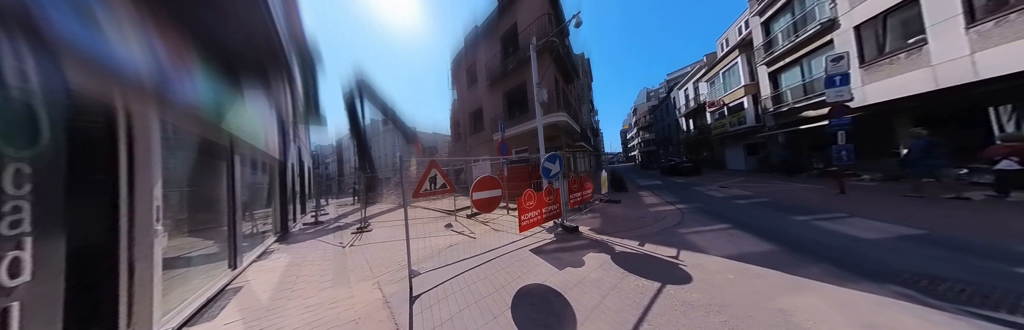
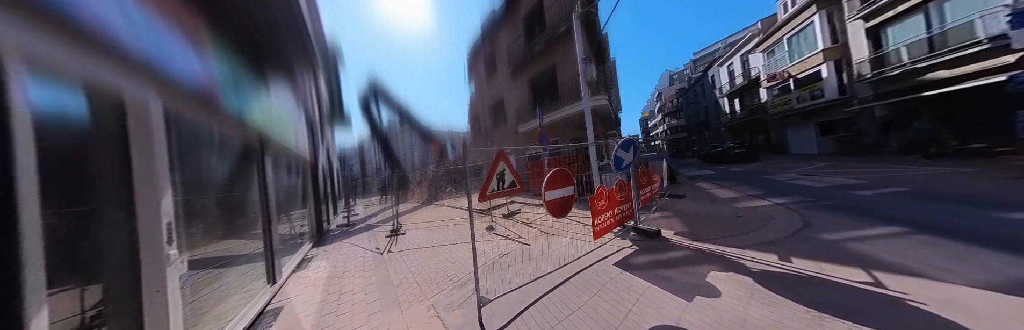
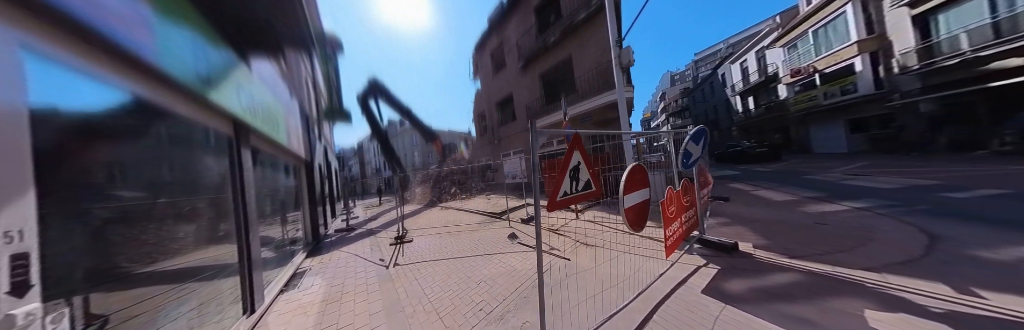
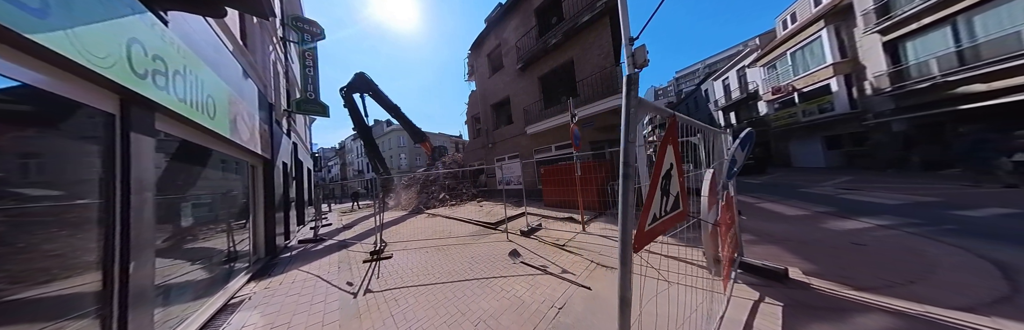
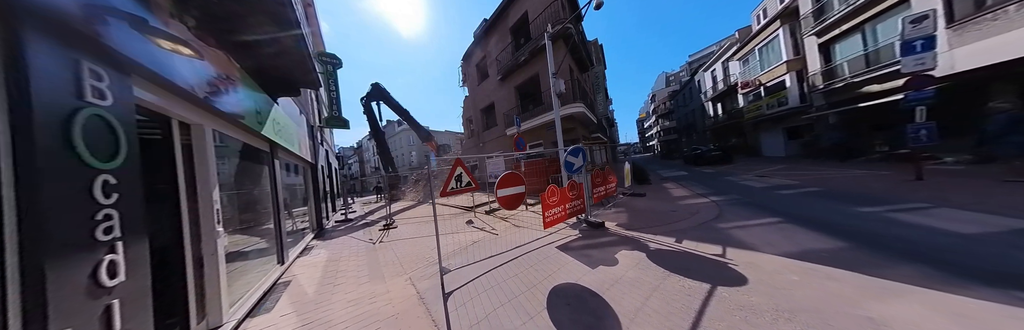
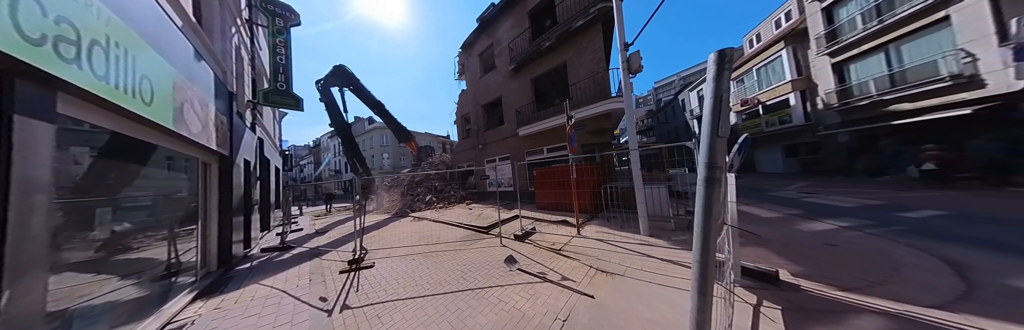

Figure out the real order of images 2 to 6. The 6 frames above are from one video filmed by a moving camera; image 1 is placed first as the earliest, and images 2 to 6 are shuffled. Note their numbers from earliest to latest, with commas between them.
5, 2, 3, 4, 6
